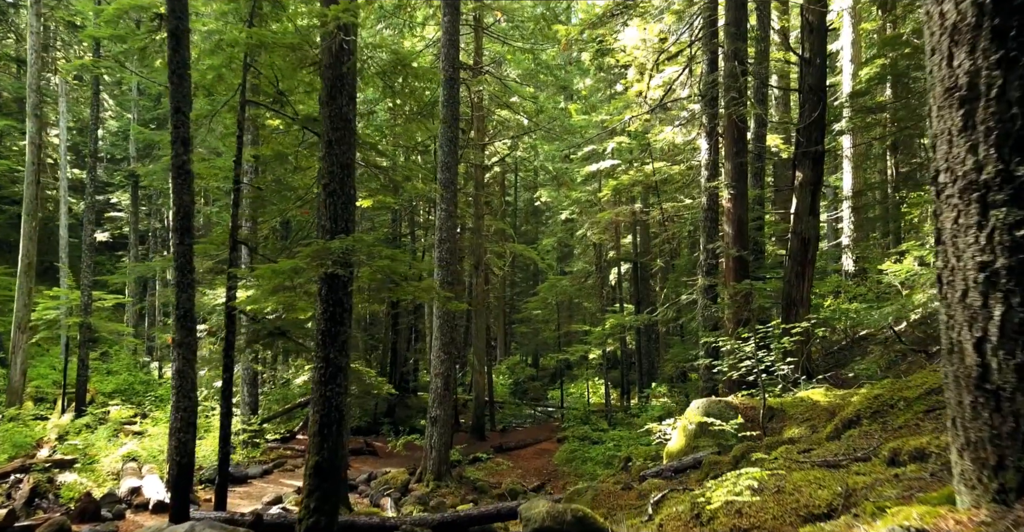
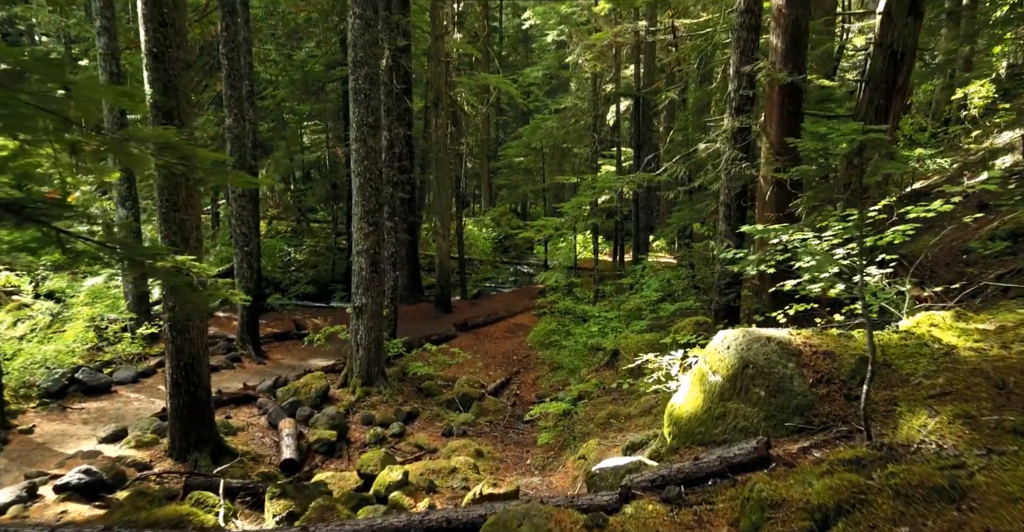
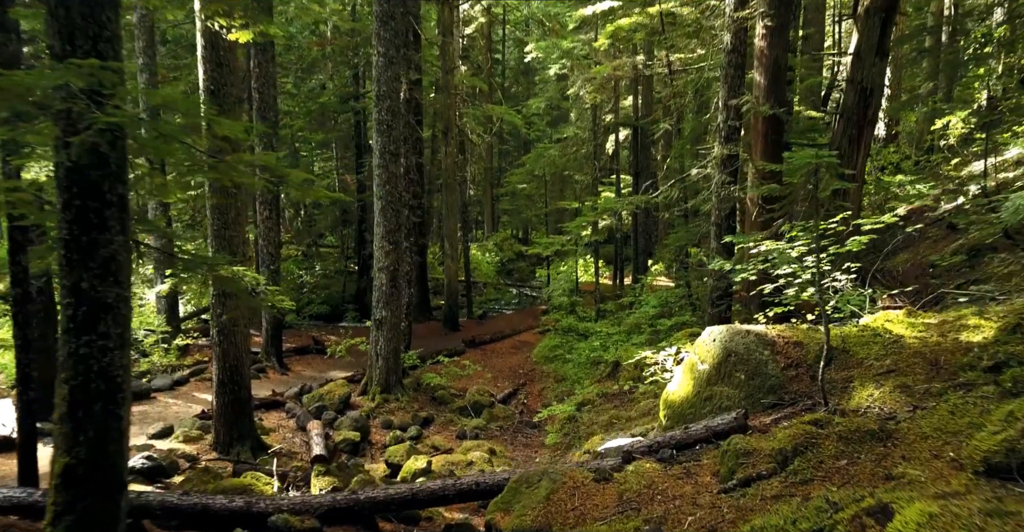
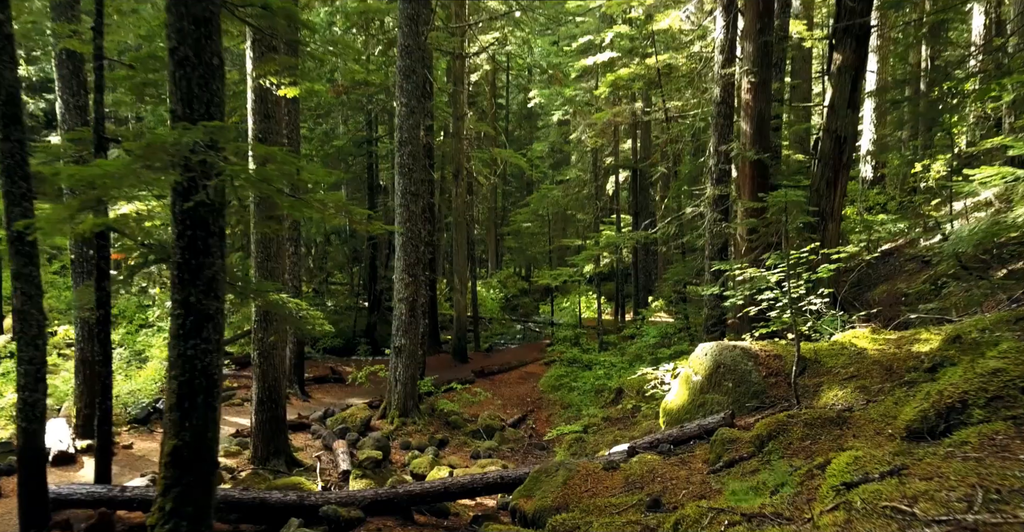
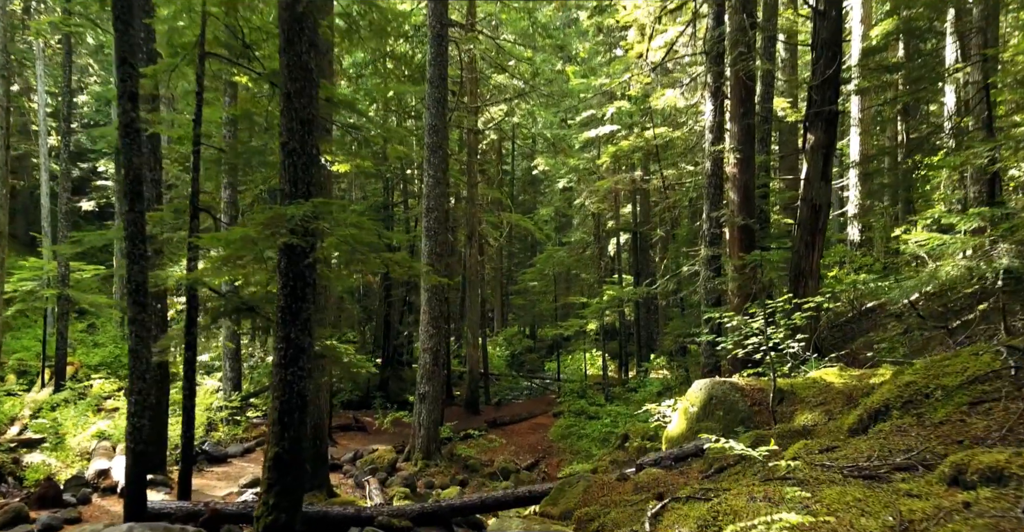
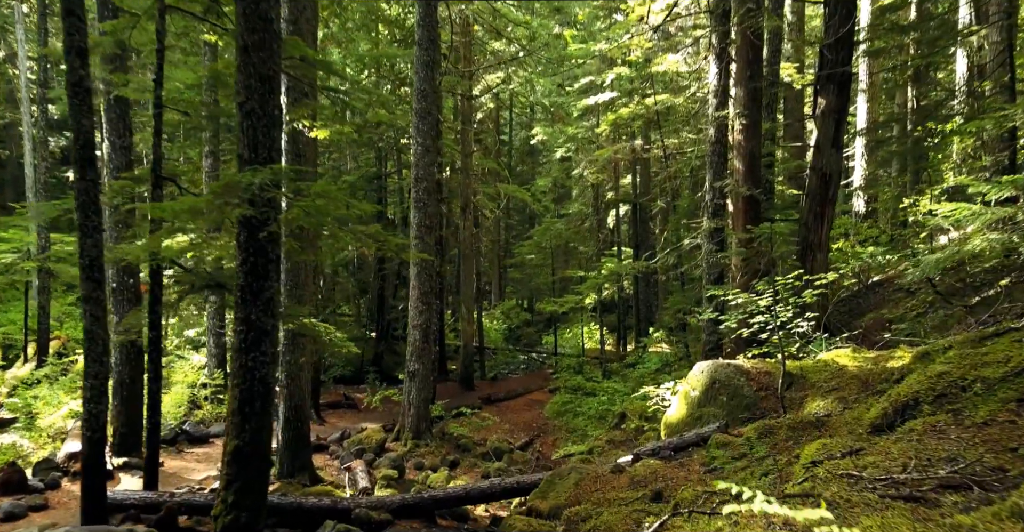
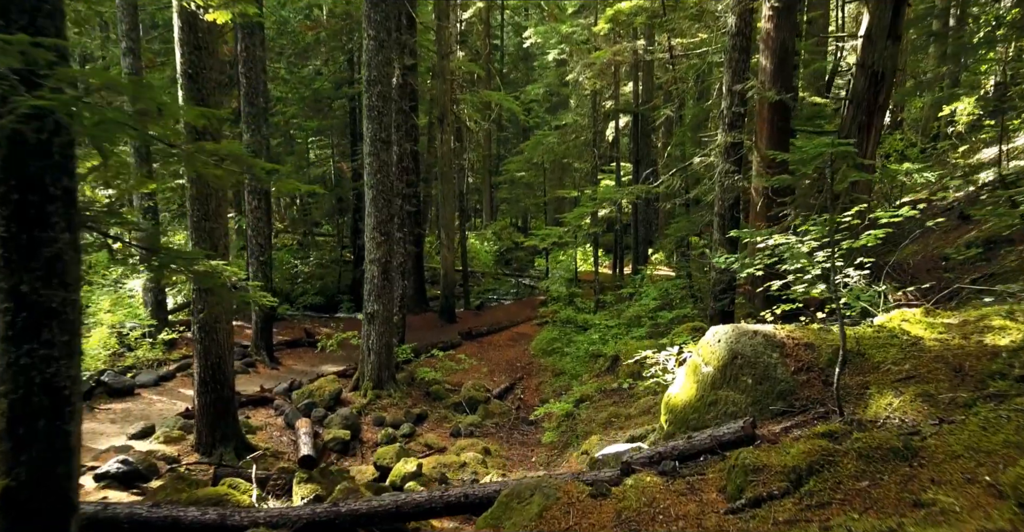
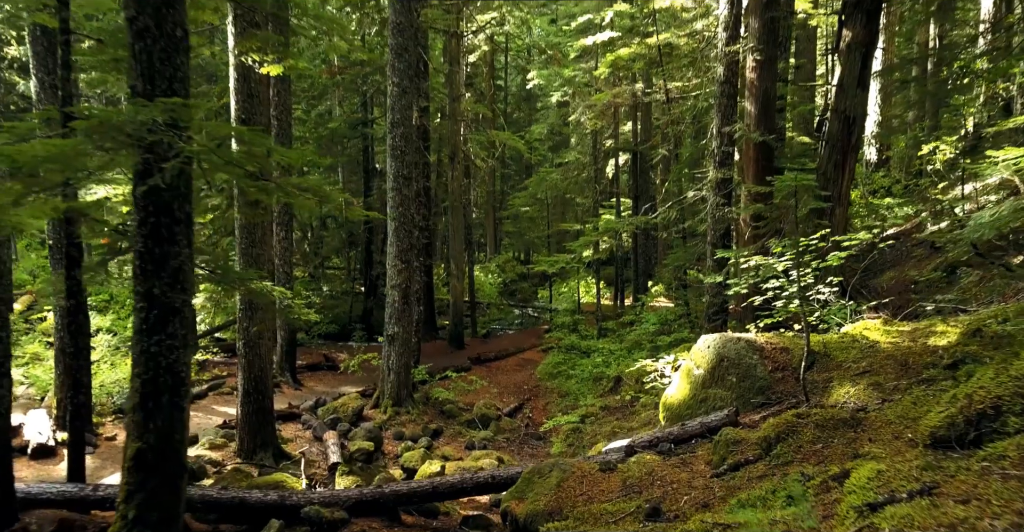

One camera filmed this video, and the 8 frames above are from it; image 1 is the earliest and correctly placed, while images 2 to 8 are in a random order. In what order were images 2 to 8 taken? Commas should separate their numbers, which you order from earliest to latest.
5, 6, 4, 8, 3, 7, 2
